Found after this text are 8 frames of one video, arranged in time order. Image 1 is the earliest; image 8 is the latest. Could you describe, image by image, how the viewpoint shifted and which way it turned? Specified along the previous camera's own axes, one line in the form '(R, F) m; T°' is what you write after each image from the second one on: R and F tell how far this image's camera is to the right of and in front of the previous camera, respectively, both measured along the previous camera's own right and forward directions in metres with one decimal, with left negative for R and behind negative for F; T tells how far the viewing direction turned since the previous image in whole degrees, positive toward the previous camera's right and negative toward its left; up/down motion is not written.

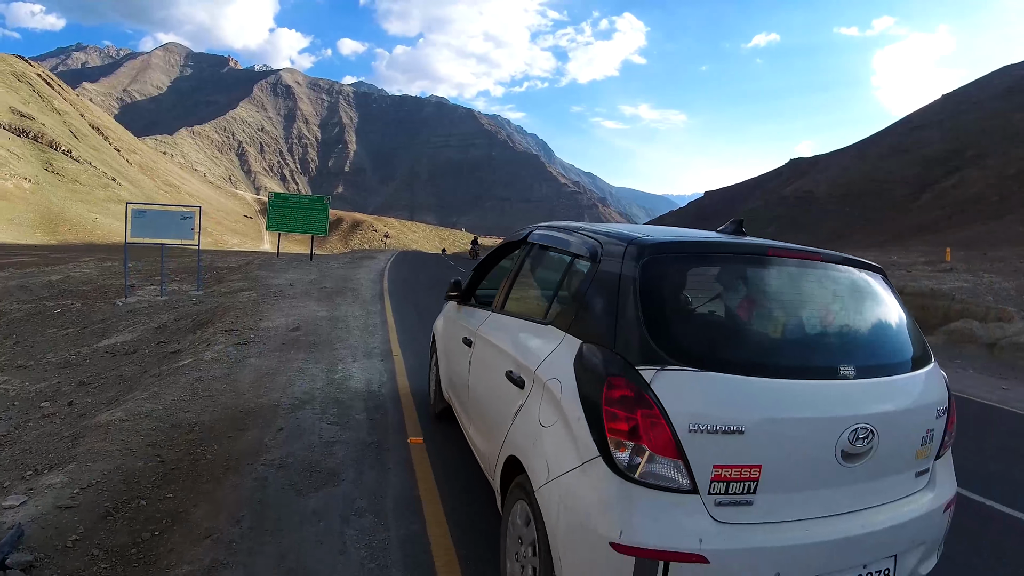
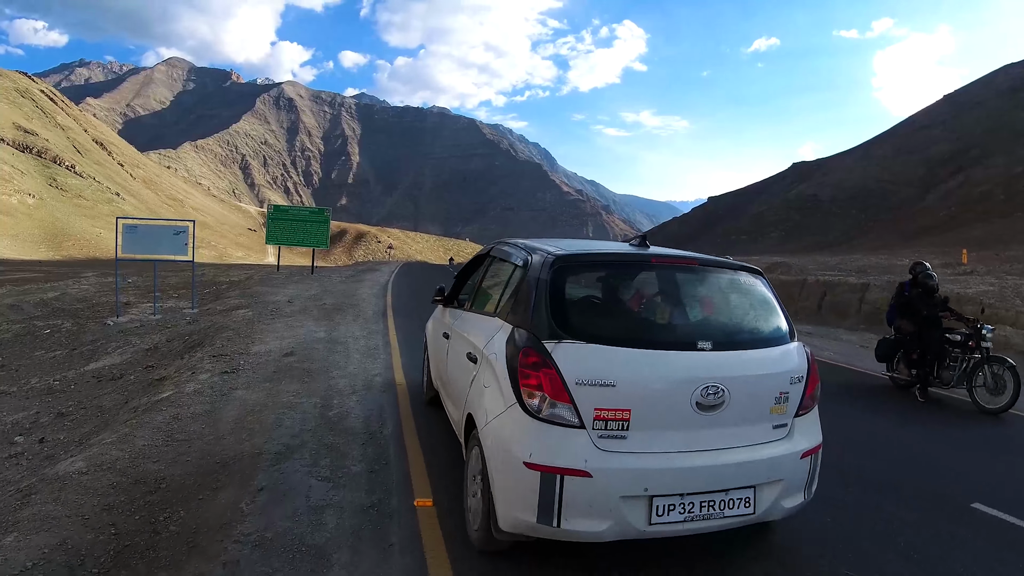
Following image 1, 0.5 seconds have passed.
(-0.1, +0.7) m; 0°
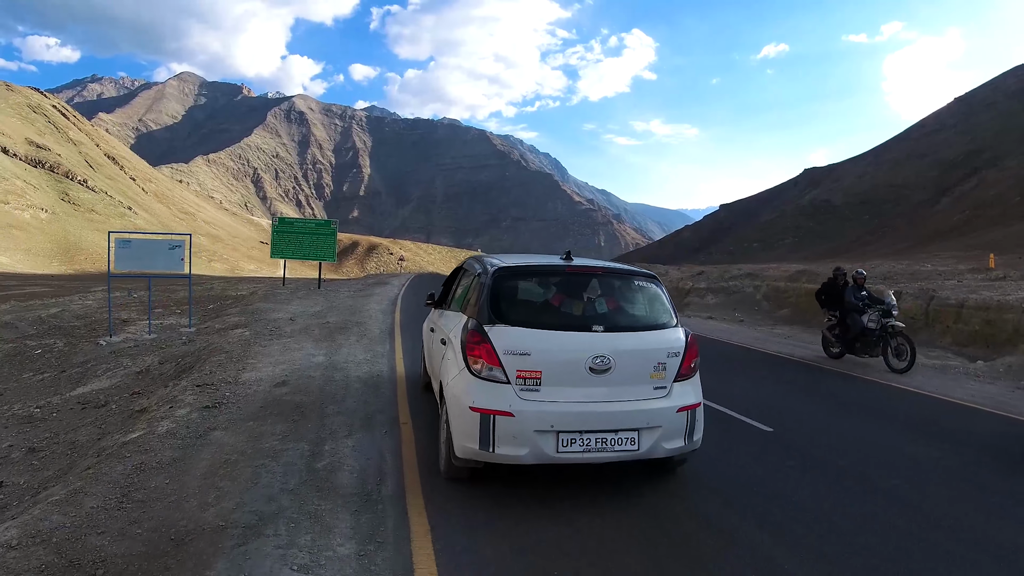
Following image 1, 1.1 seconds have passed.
(-0.1, +0.9) m; -1°
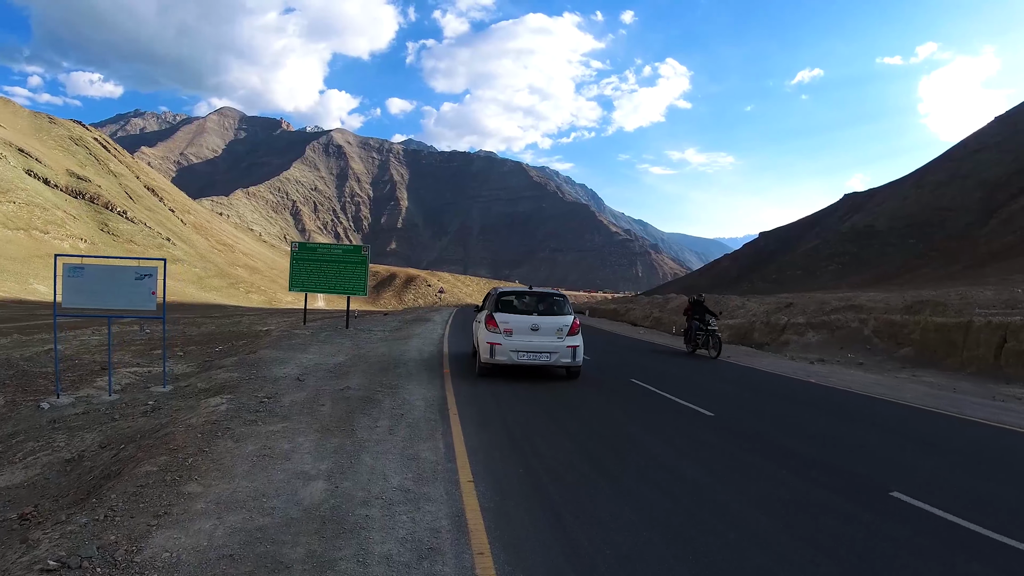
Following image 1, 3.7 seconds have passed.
(-1.0, +3.7) m; -3°
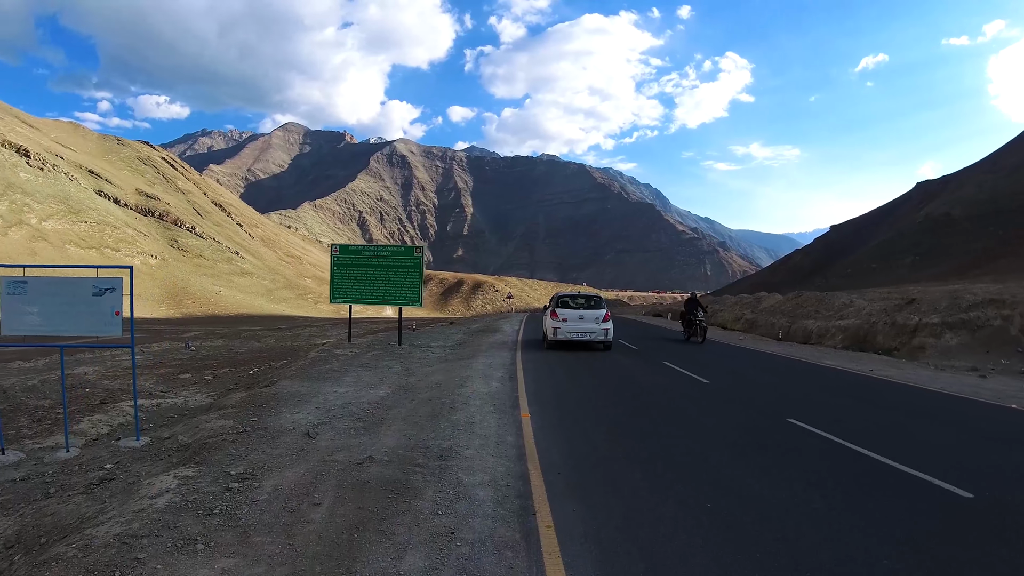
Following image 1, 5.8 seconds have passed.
(-0.4, +2.8) m; -6°
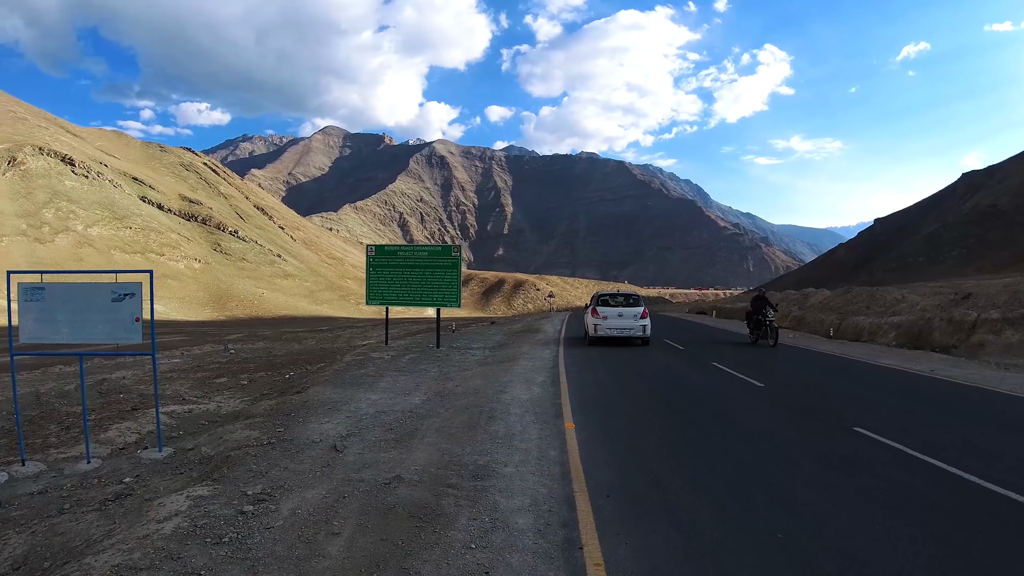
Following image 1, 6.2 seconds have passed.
(0.0, +0.5) m; -4°
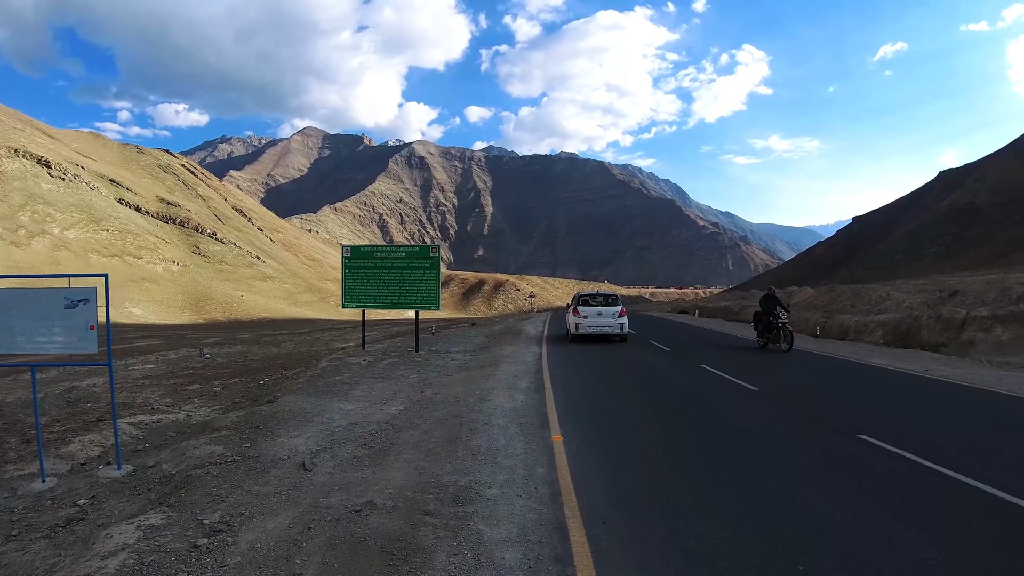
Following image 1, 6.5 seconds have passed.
(0.0, +0.4) m; +2°
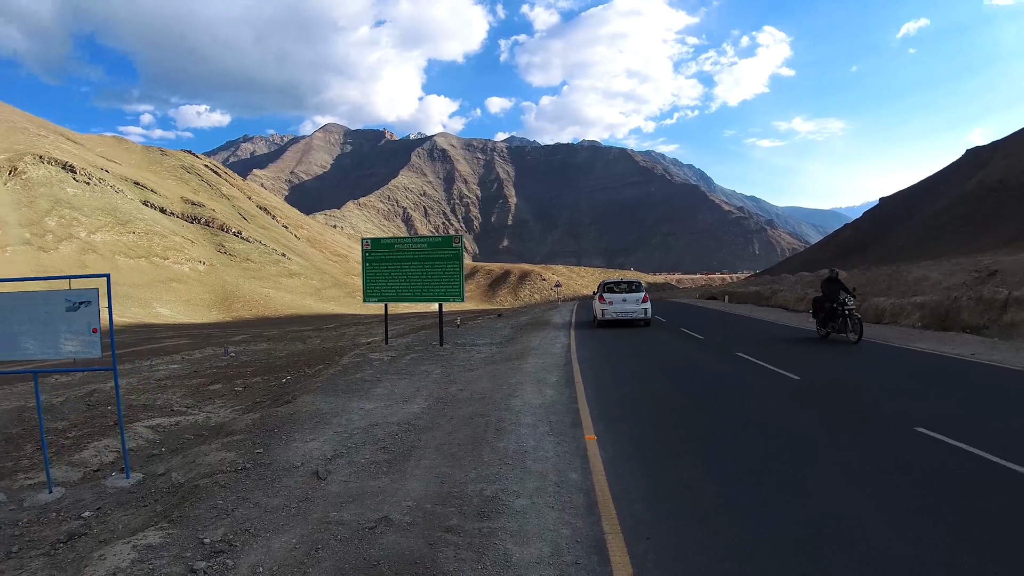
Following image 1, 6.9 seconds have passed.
(0.0, +0.4) m; -2°
